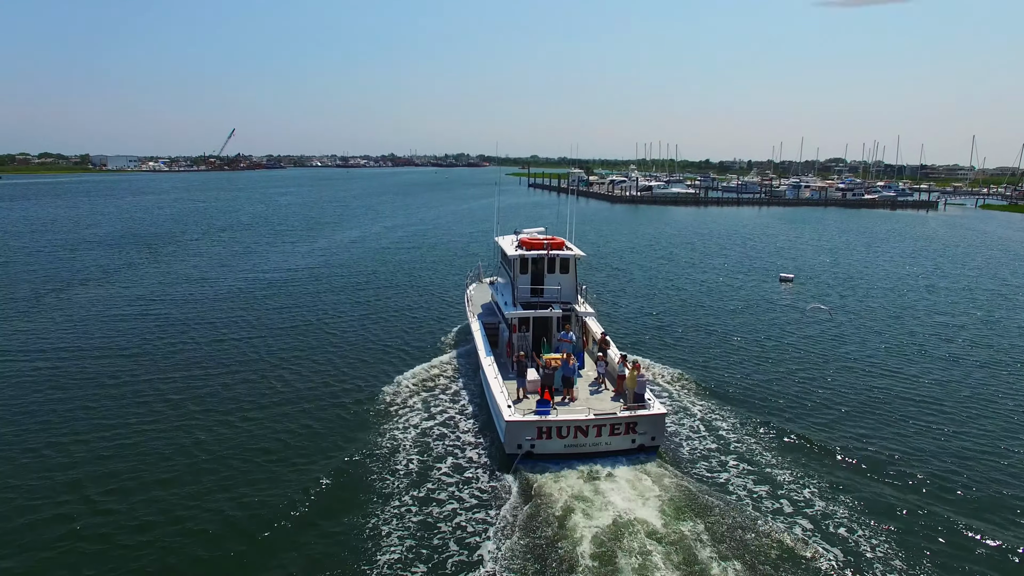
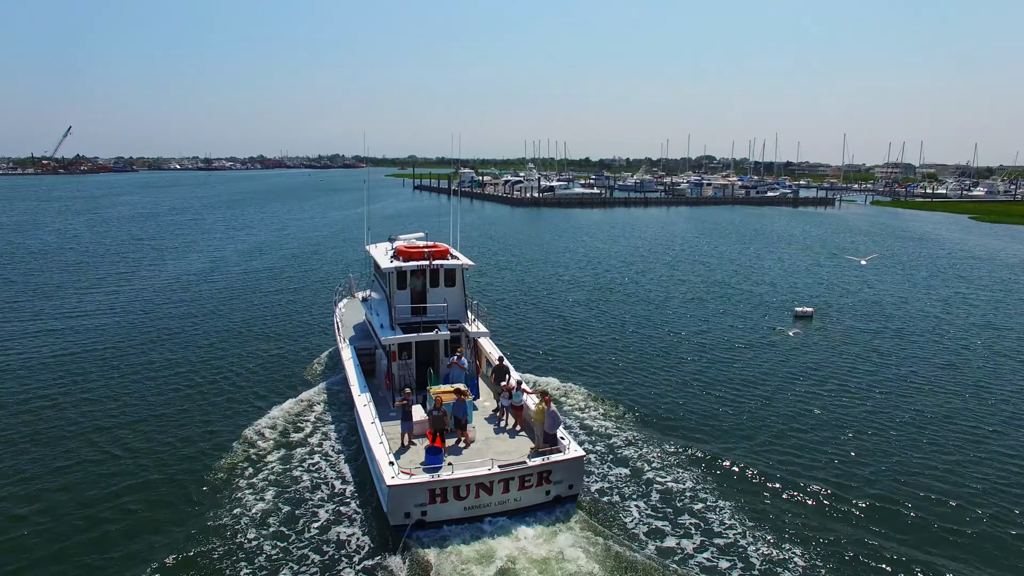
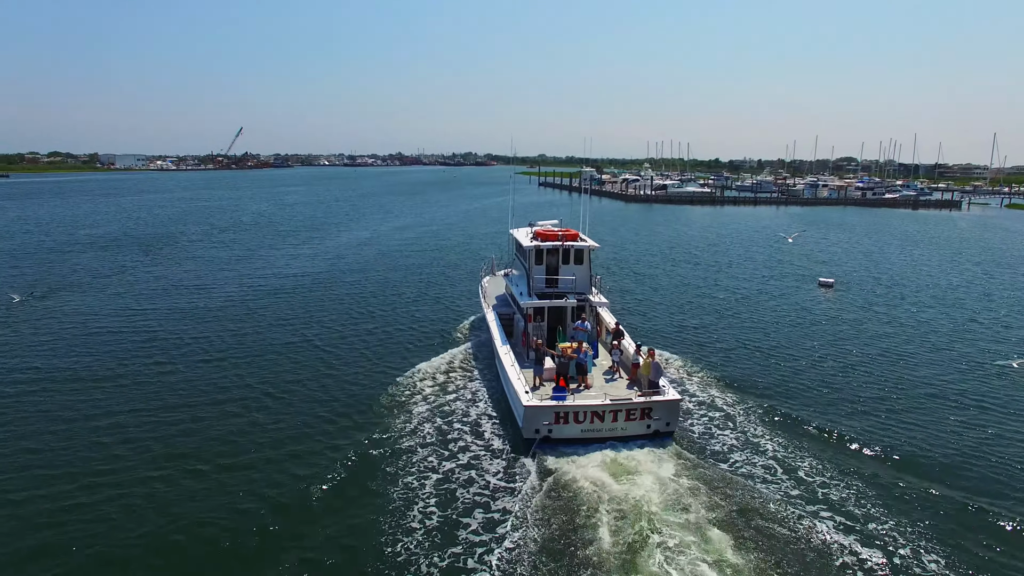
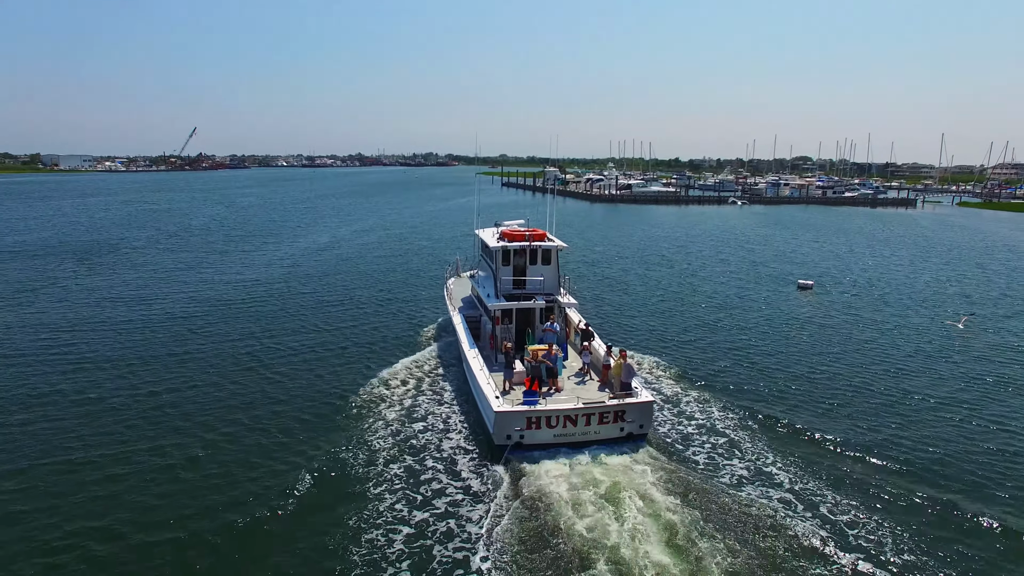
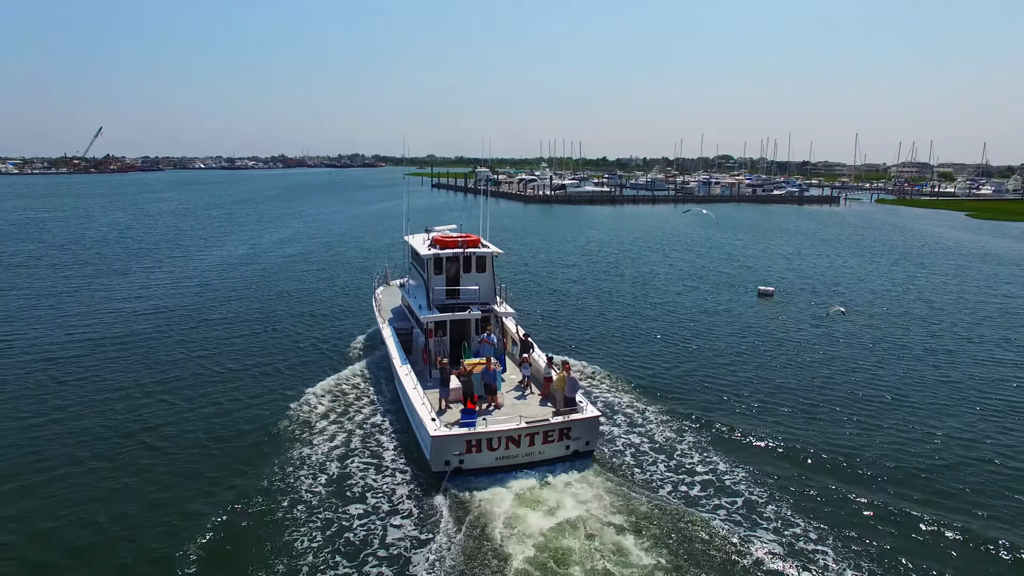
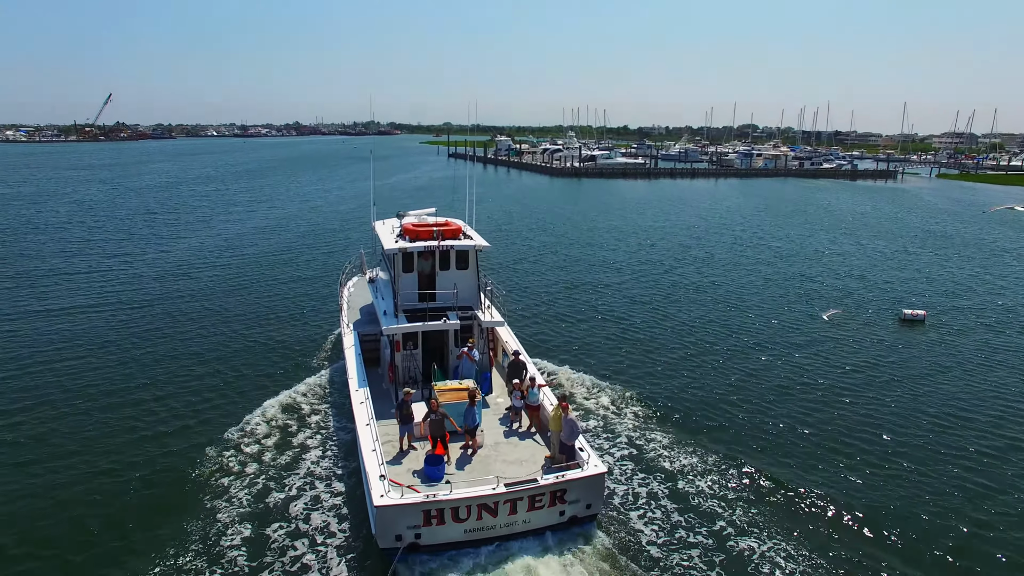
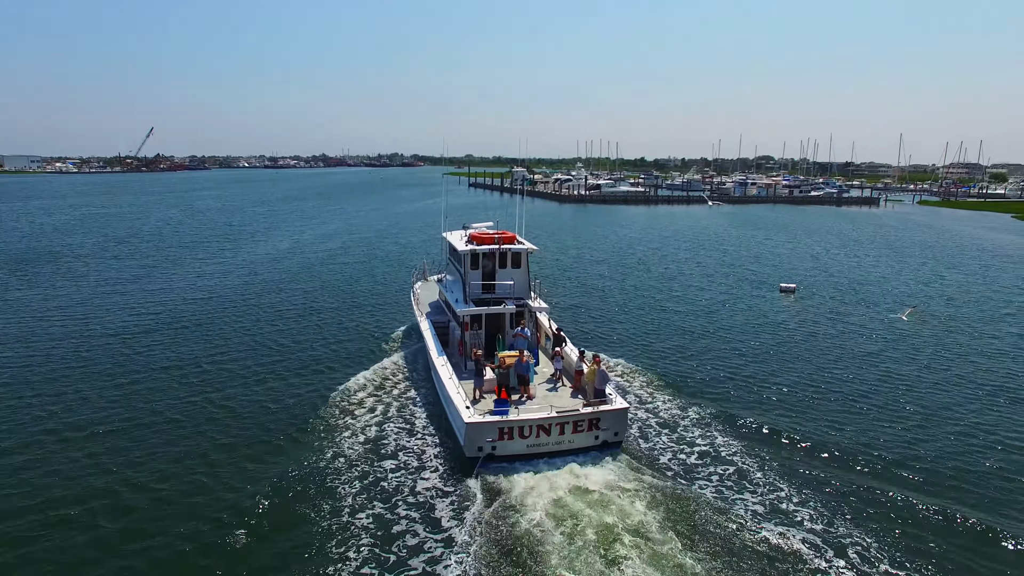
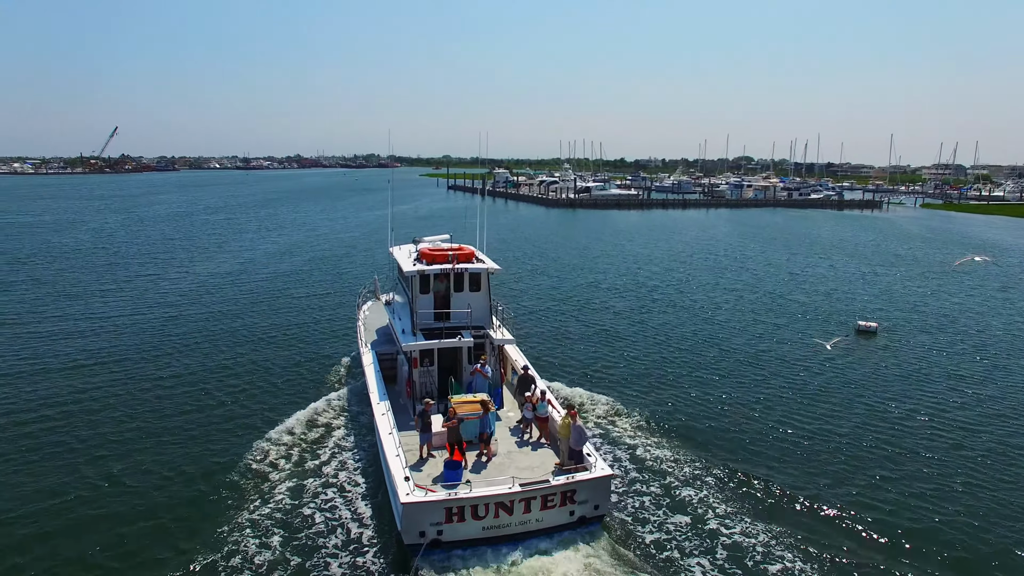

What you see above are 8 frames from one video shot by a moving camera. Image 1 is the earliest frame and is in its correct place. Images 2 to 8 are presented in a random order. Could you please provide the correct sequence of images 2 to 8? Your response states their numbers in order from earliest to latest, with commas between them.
3, 4, 7, 5, 2, 8, 6
